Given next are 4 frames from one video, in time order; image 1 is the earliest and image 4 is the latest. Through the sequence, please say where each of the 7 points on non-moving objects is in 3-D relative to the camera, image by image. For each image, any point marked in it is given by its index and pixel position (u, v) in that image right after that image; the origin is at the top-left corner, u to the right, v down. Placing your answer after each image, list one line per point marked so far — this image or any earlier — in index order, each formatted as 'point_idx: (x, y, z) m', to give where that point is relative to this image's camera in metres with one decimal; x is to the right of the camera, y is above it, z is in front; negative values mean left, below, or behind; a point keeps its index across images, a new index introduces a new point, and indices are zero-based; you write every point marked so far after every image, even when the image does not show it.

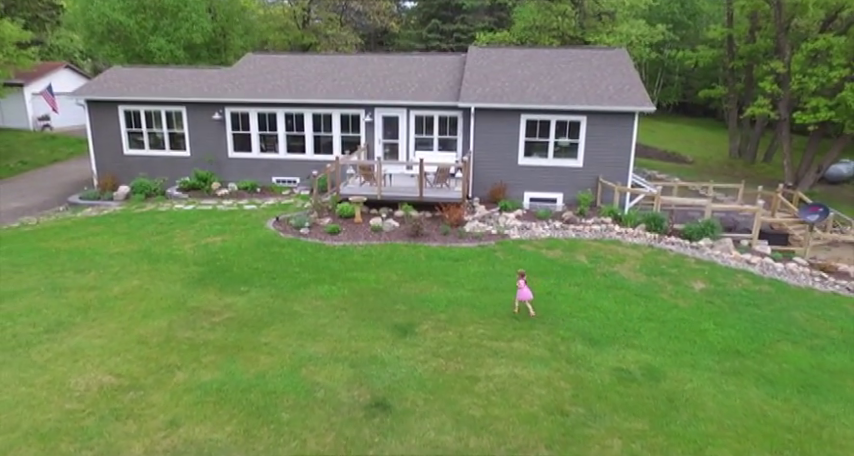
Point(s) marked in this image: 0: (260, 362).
0: (-2.4, -1.9, +7.4) m
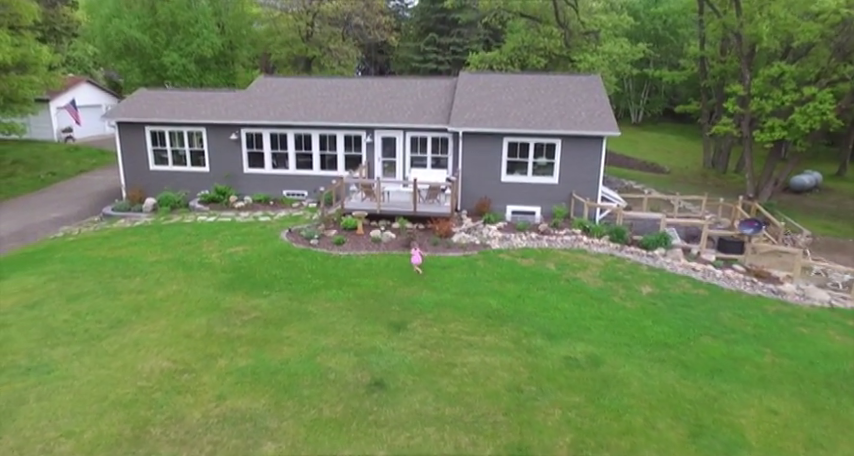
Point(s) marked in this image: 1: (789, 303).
0: (-2.6, -2.3, +9.4) m
1: (+8.5, -1.8, +12.1) m
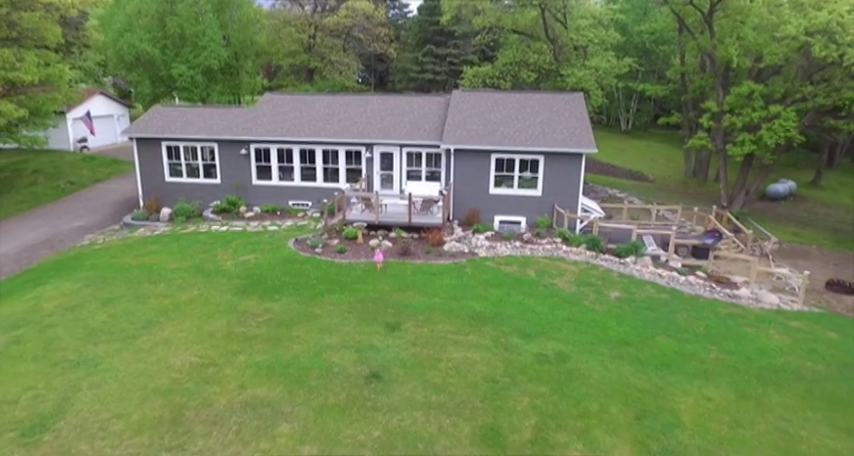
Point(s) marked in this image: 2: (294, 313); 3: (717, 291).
0: (-2.8, -2.6, +10.9) m
1: (+8.3, -2.1, +13.6) m
2: (-3.2, -2.1, +12.4) m
3: (+8.2, -1.8, +14.5) m
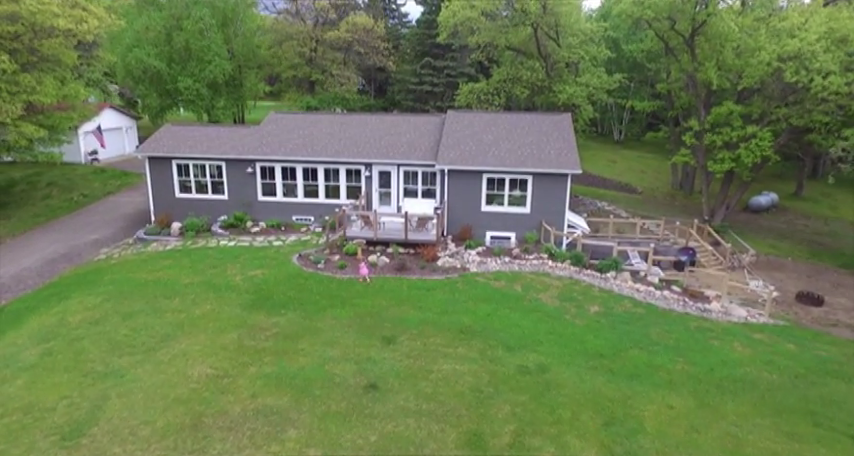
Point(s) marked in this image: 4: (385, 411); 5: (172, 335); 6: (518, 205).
0: (-3.0, -3.1, +12.1) m
1: (+8.1, -2.7, +14.8) m
2: (-3.4, -2.6, +13.6) m
3: (+8.0, -2.3, +15.7) m
4: (-0.8, -3.7, +10.3) m
5: (-6.5, -2.7, +13.1) m
6: (+3.4, +0.9, +19.4) m
